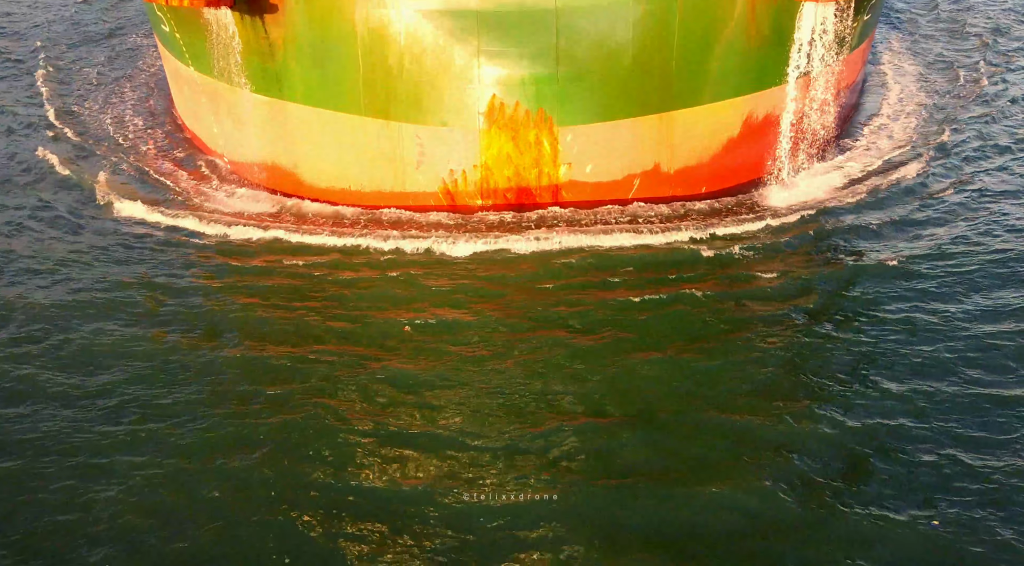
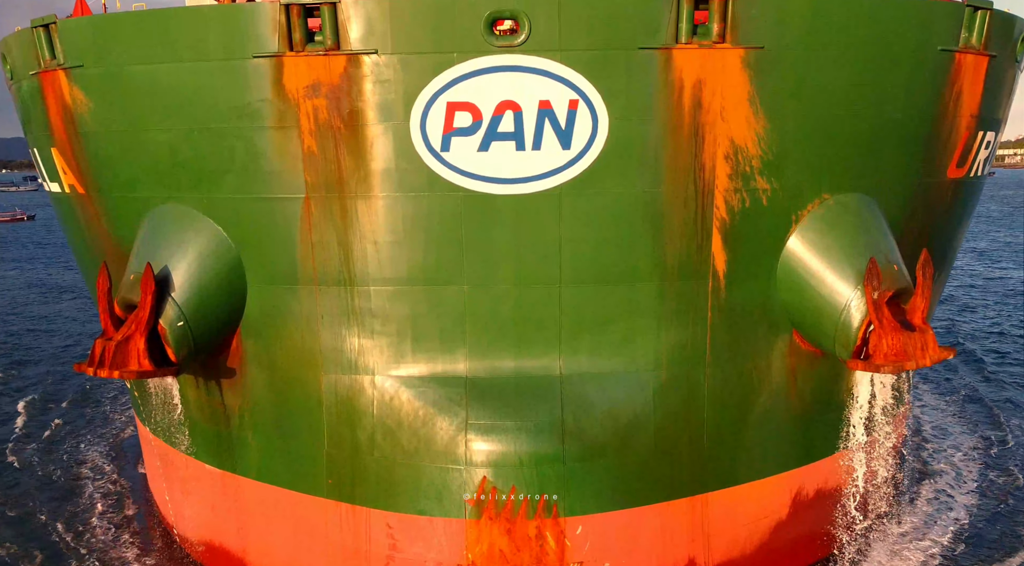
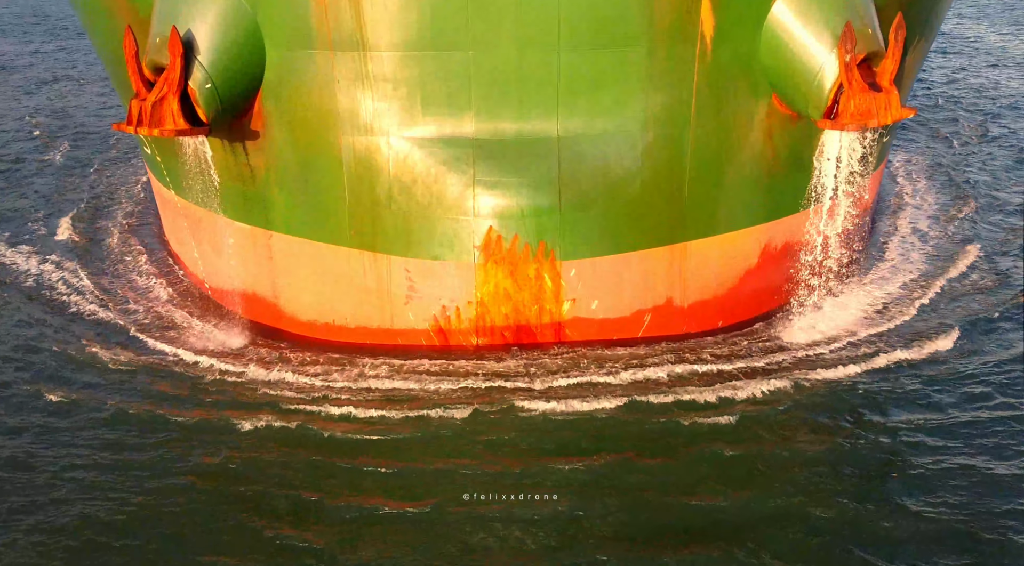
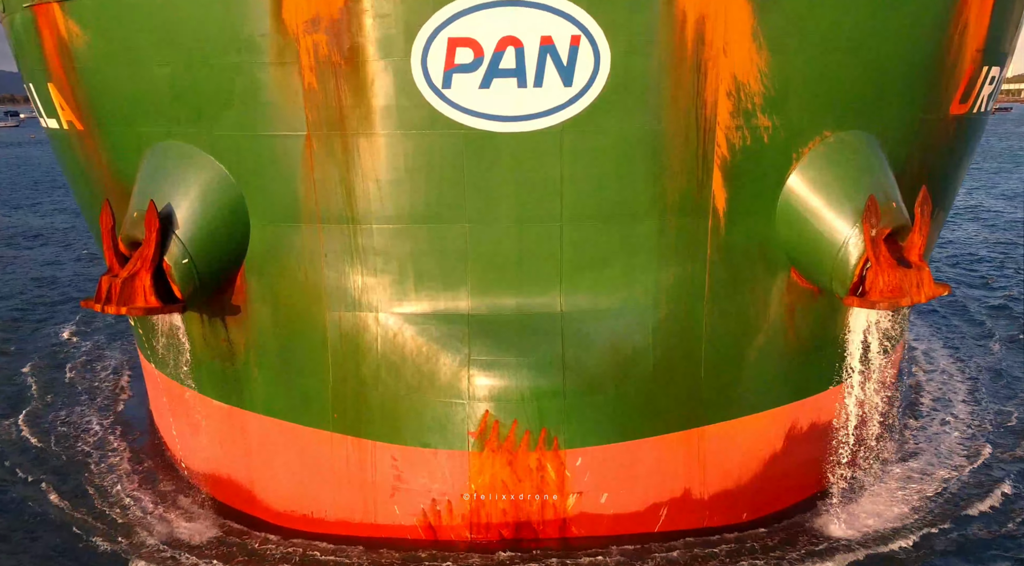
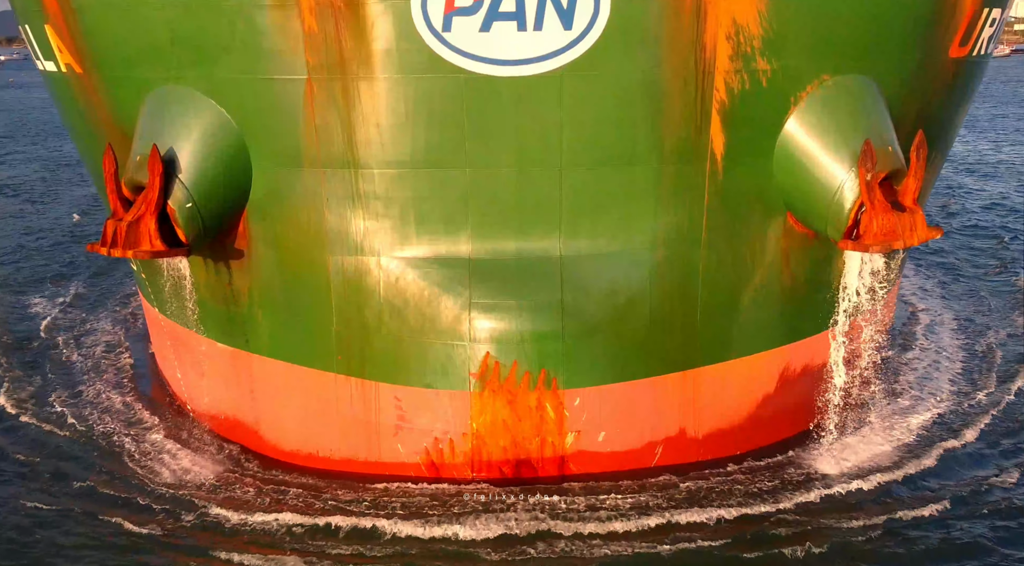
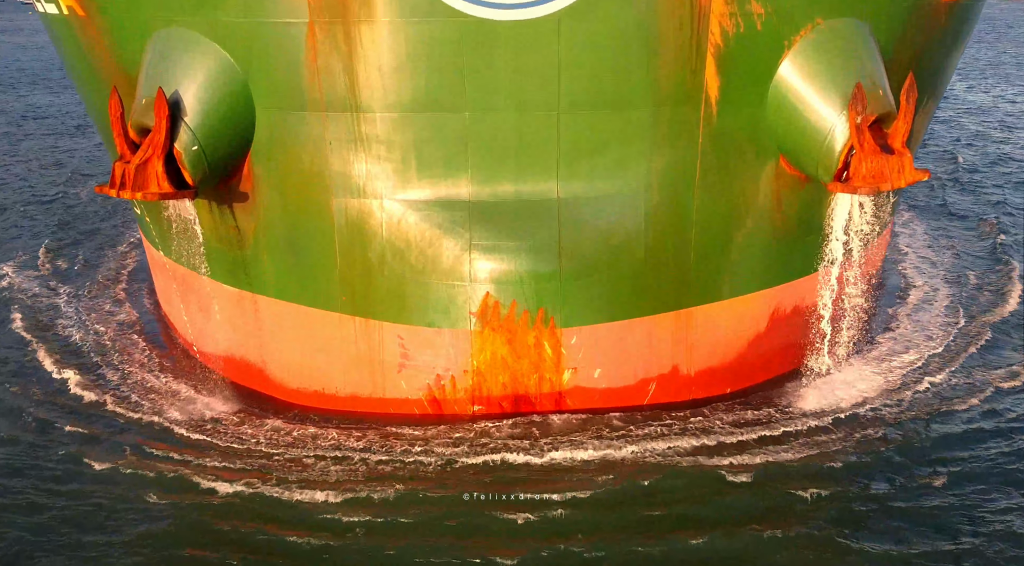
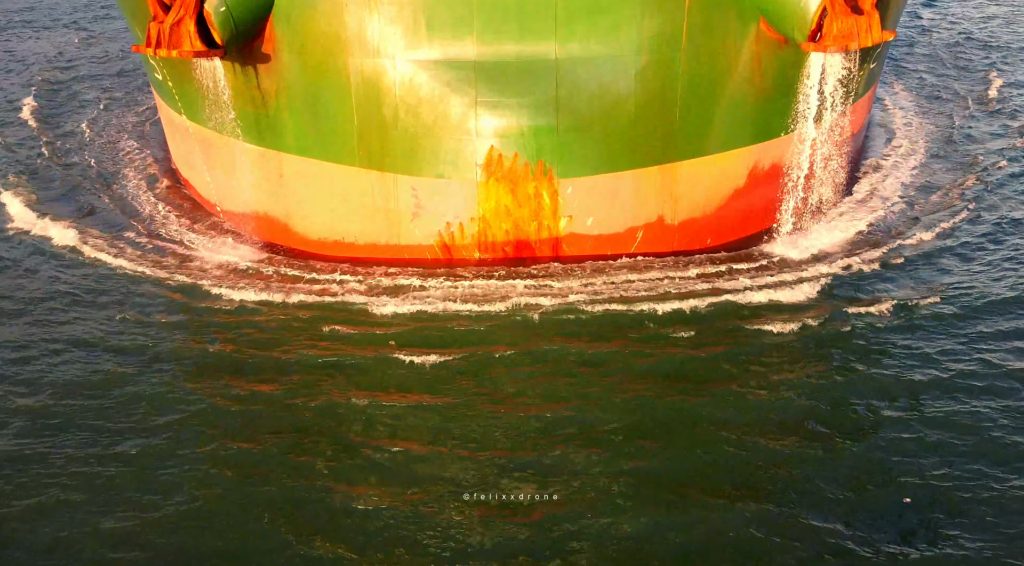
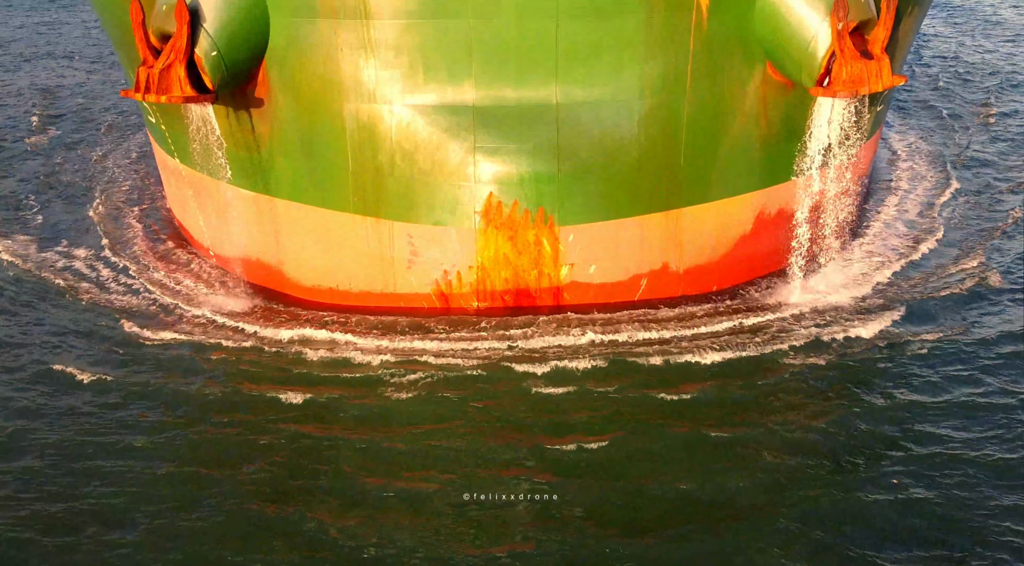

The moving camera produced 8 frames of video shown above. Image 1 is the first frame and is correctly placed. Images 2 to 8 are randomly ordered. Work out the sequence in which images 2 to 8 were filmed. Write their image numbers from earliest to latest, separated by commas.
7, 8, 3, 6, 5, 4, 2
